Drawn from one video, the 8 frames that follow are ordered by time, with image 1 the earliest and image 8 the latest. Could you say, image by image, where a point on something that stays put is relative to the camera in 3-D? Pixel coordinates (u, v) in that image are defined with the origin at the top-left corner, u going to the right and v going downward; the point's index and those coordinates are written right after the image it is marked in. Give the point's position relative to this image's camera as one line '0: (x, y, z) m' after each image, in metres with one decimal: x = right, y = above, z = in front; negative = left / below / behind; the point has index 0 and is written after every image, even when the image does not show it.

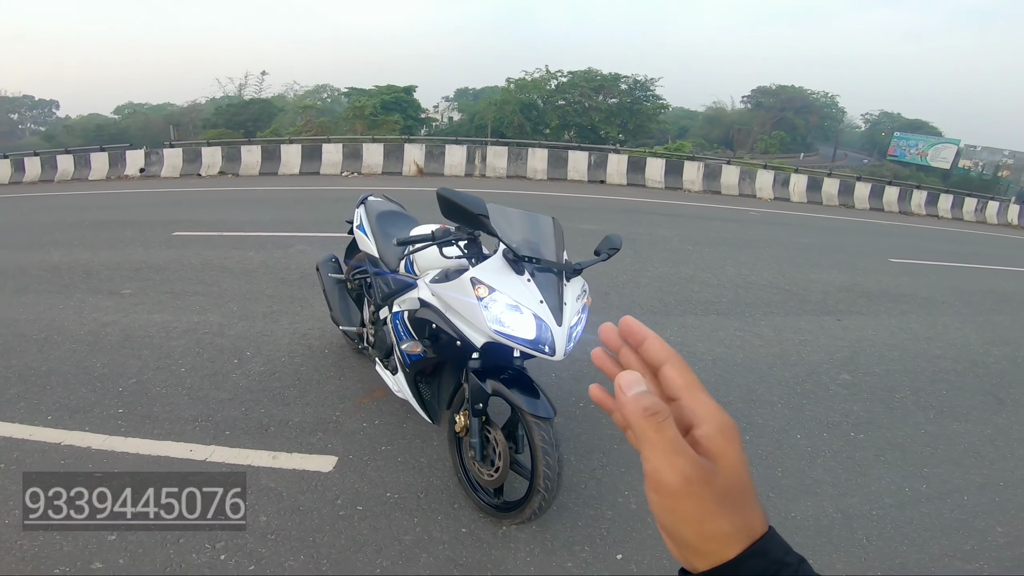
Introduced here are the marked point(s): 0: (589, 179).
0: (+1.2, +1.8, +9.9) m
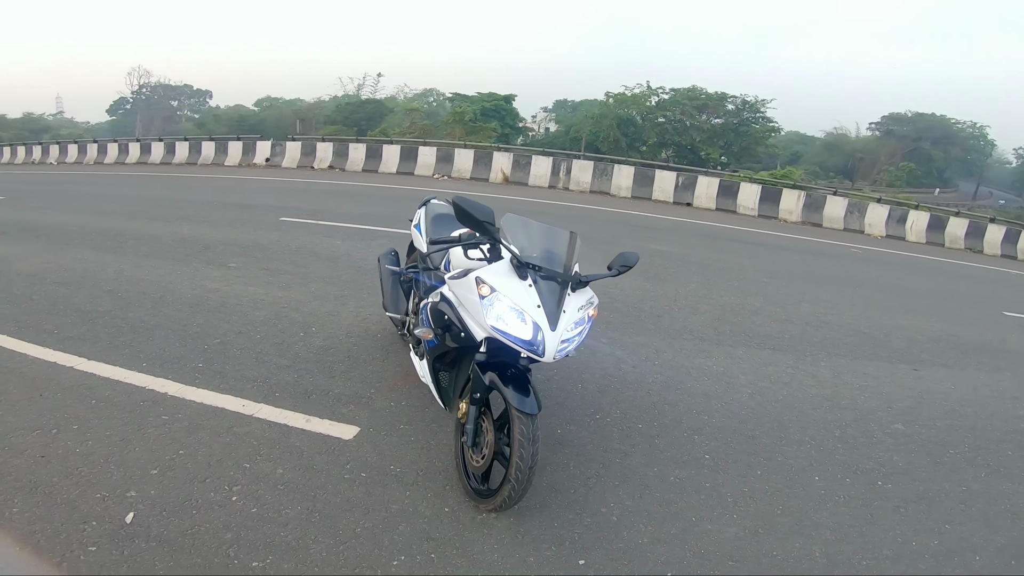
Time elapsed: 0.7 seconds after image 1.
0: (+2.7, +1.5, +9.7) m
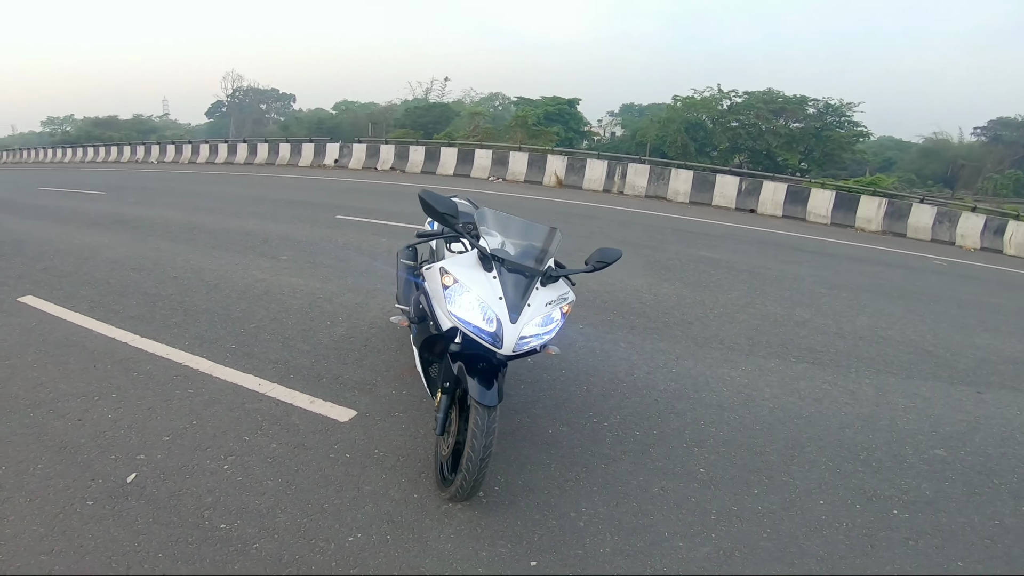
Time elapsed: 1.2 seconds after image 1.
0: (+3.6, +1.3, +9.3) m
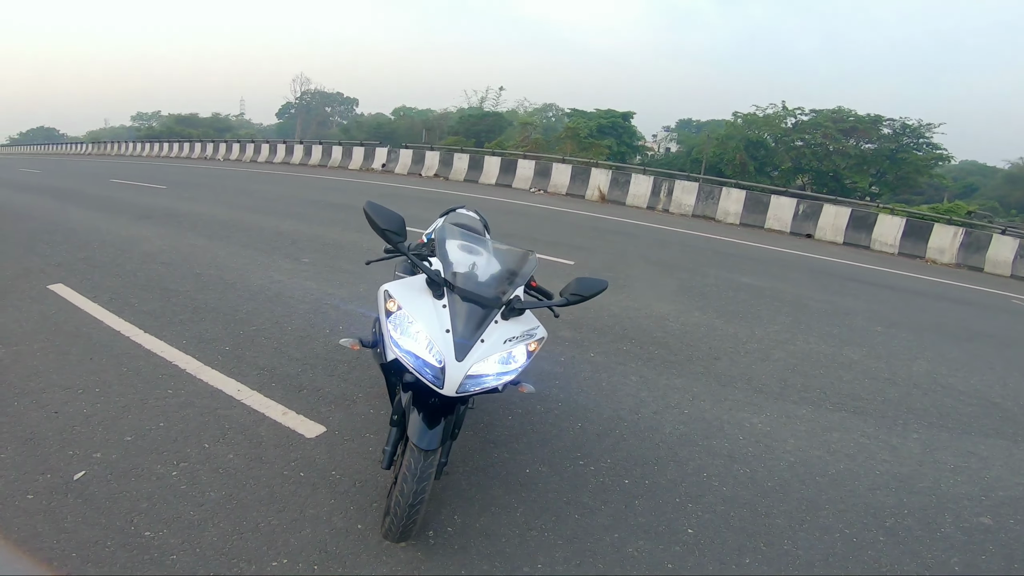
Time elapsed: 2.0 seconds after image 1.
0: (+4.2, +0.9, +8.6) m
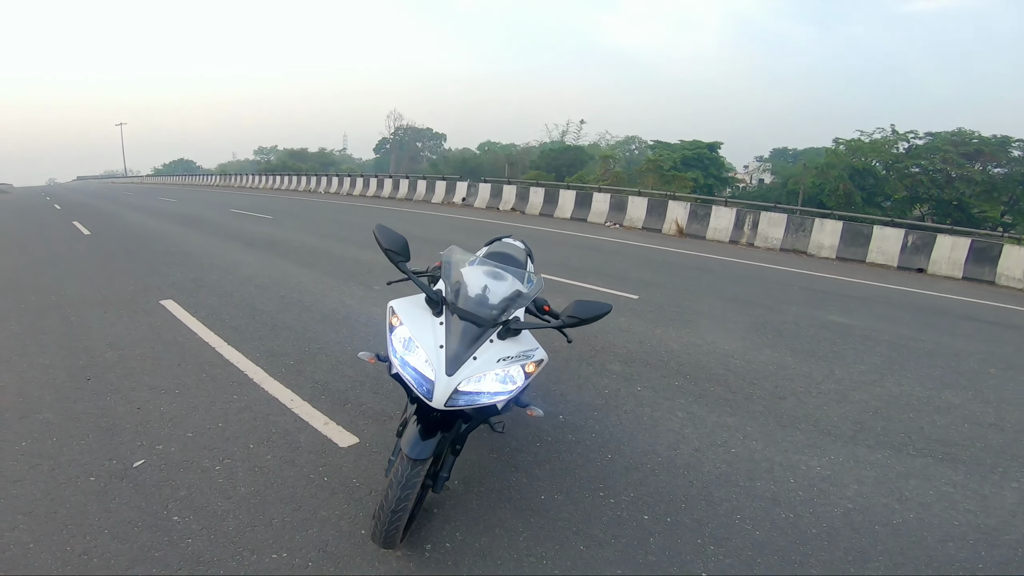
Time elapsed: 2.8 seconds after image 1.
0: (+5.2, +0.3, +7.8) m
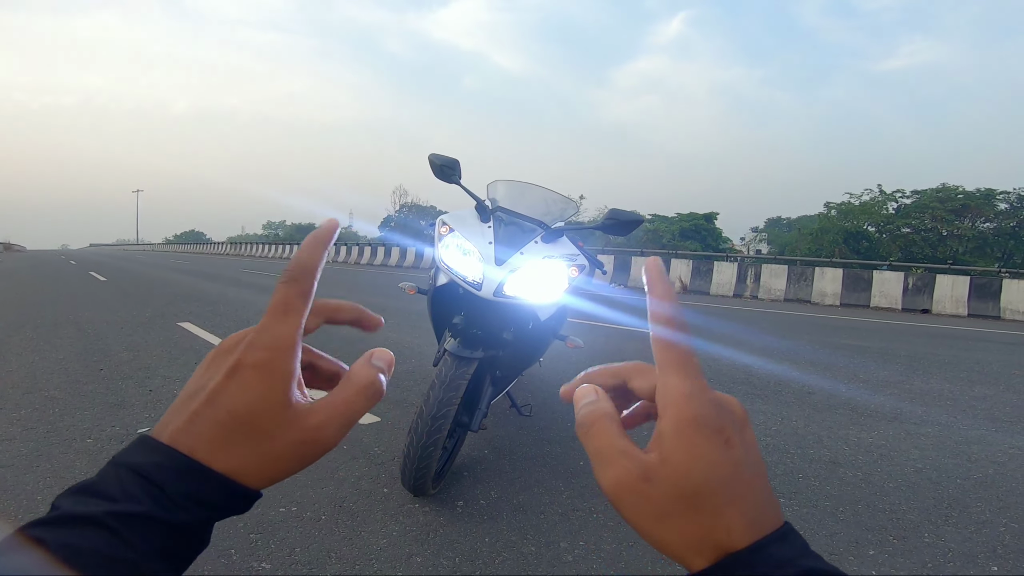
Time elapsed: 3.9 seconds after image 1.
0: (+5.3, -0.3, +7.9) m
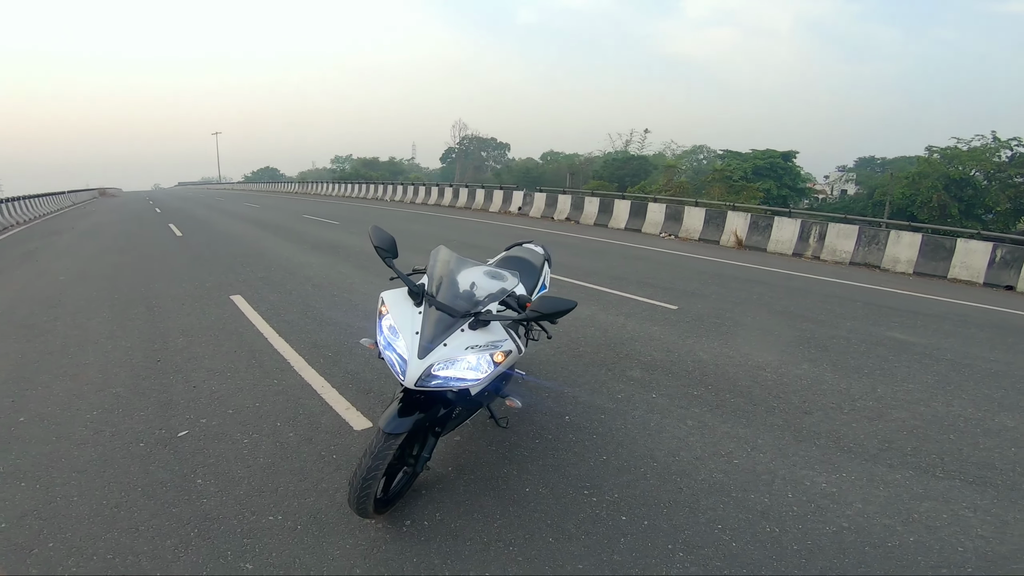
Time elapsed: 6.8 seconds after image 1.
0: (+5.8, 0.0, +7.2) m
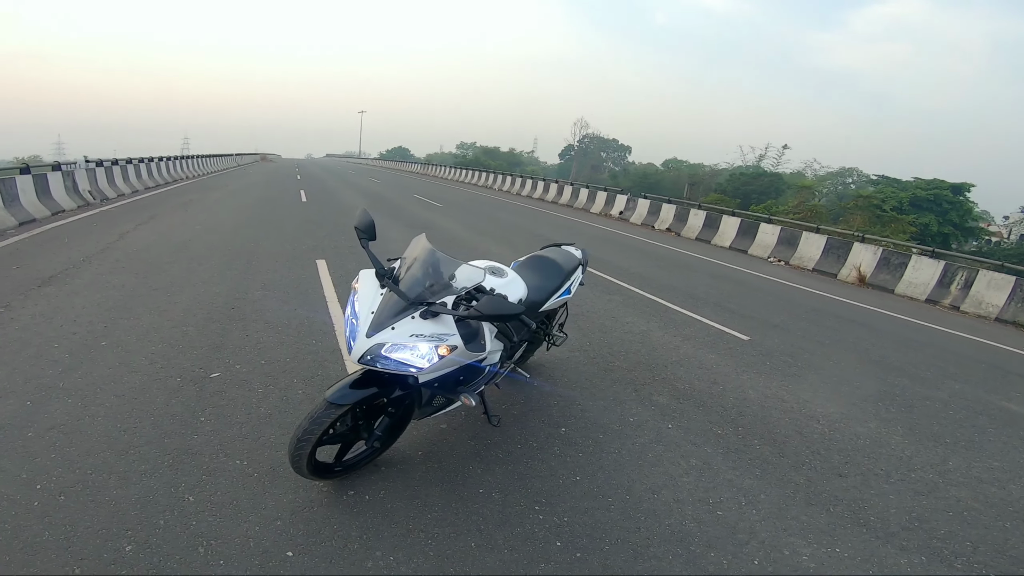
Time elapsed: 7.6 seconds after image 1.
0: (+6.4, -0.8, +5.6) m
